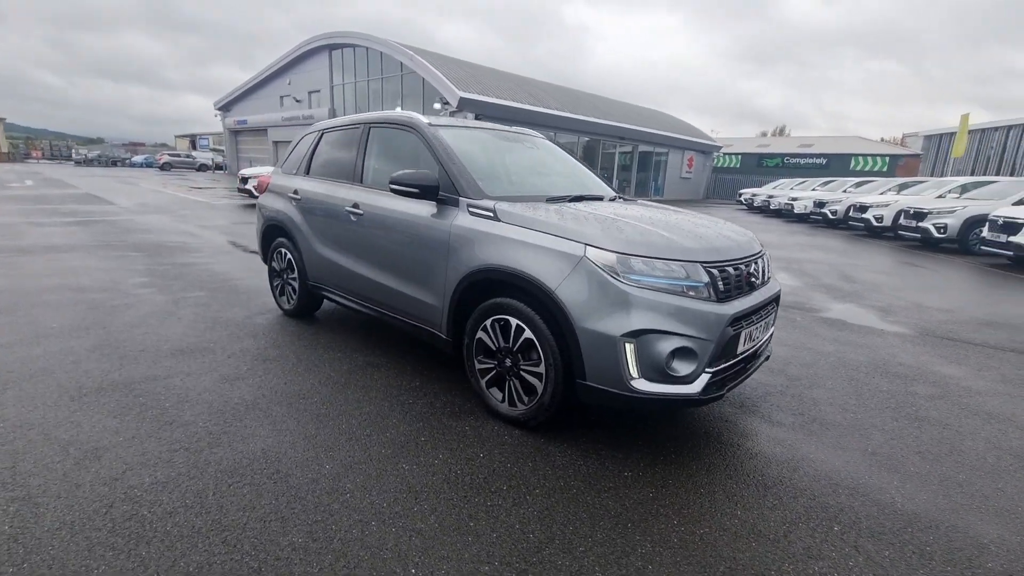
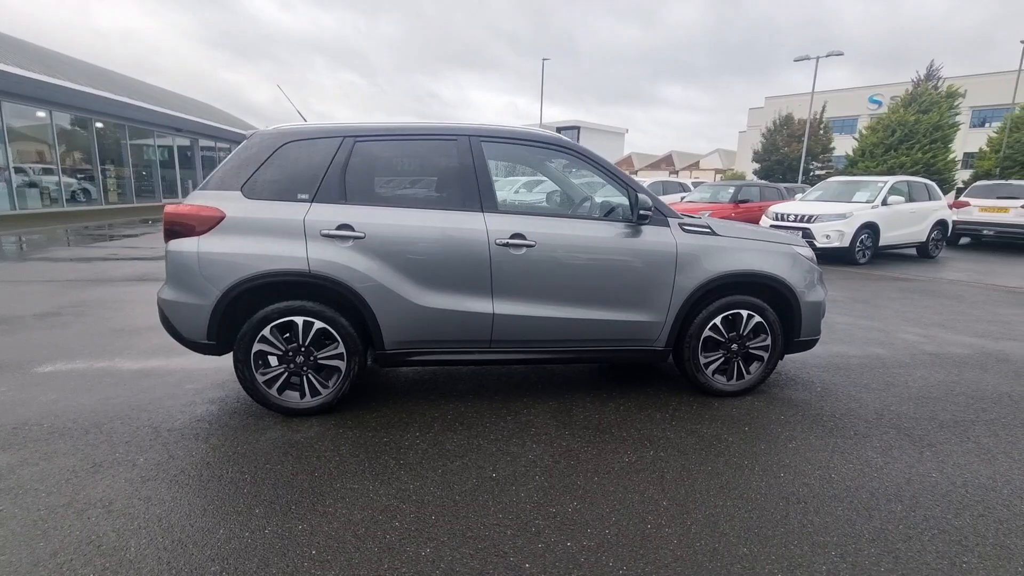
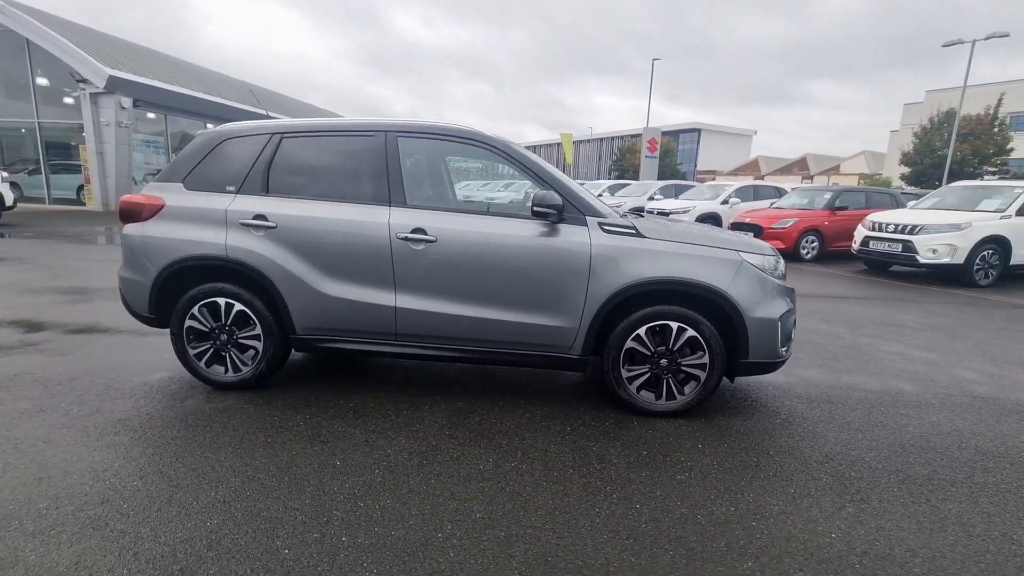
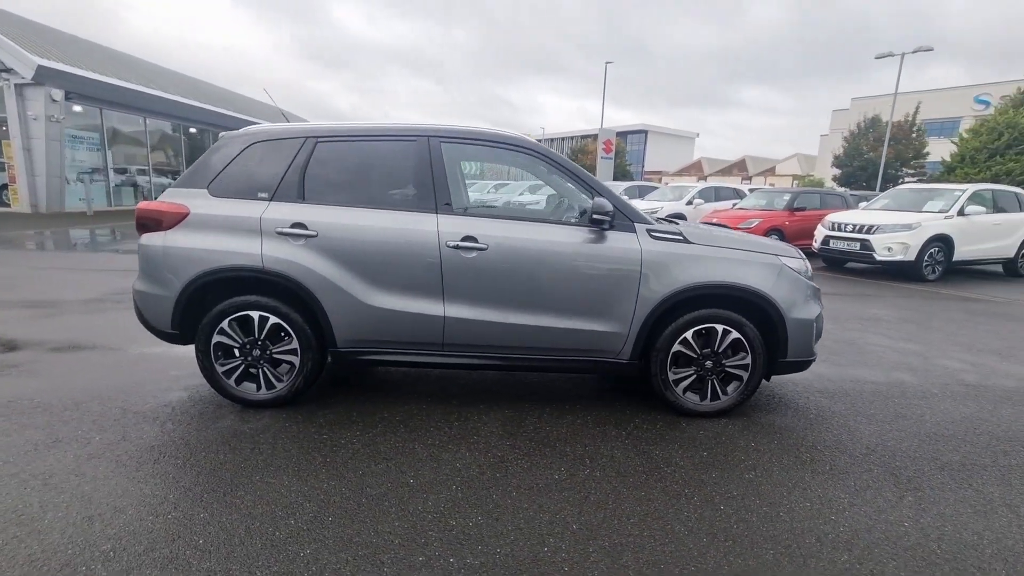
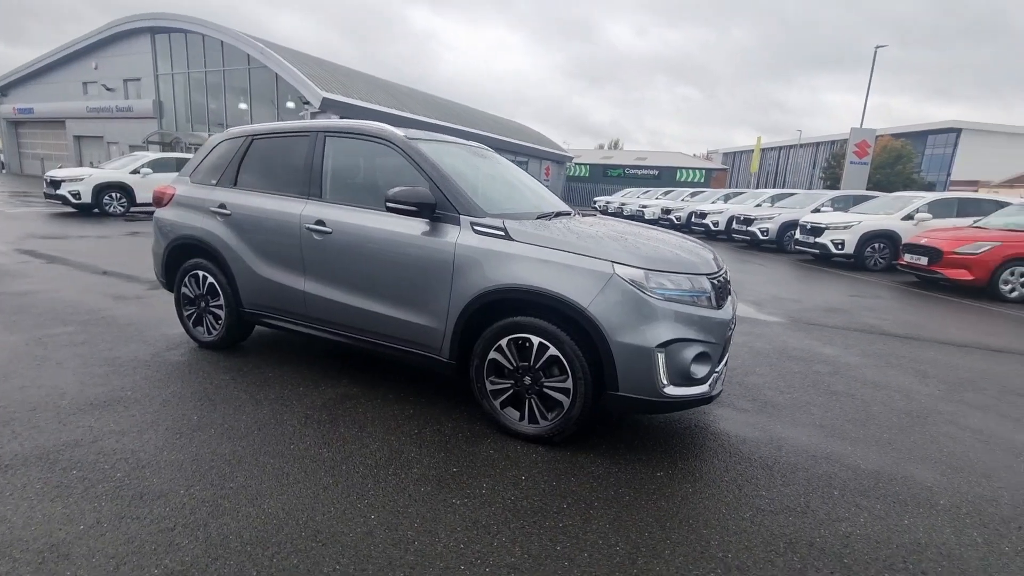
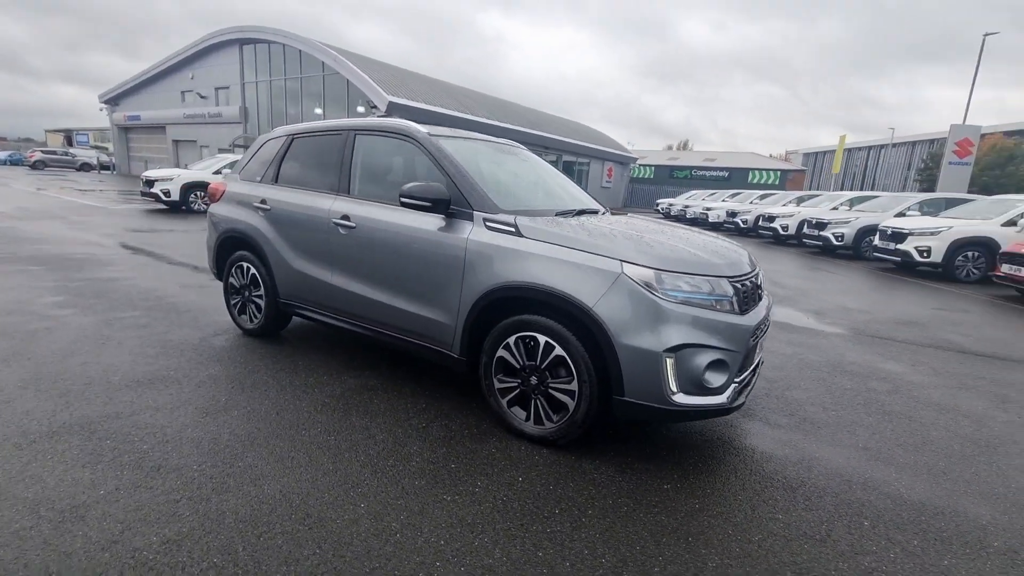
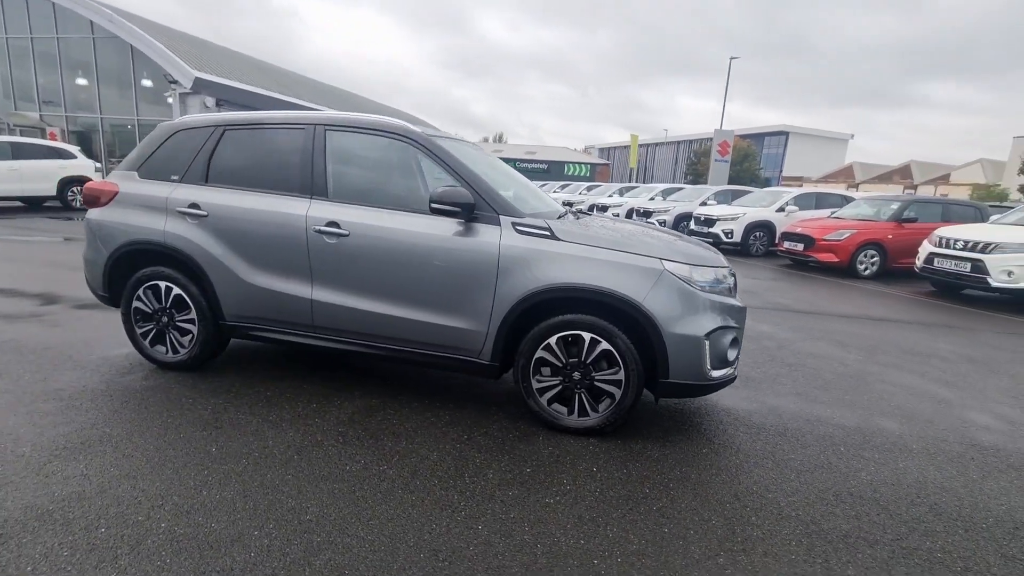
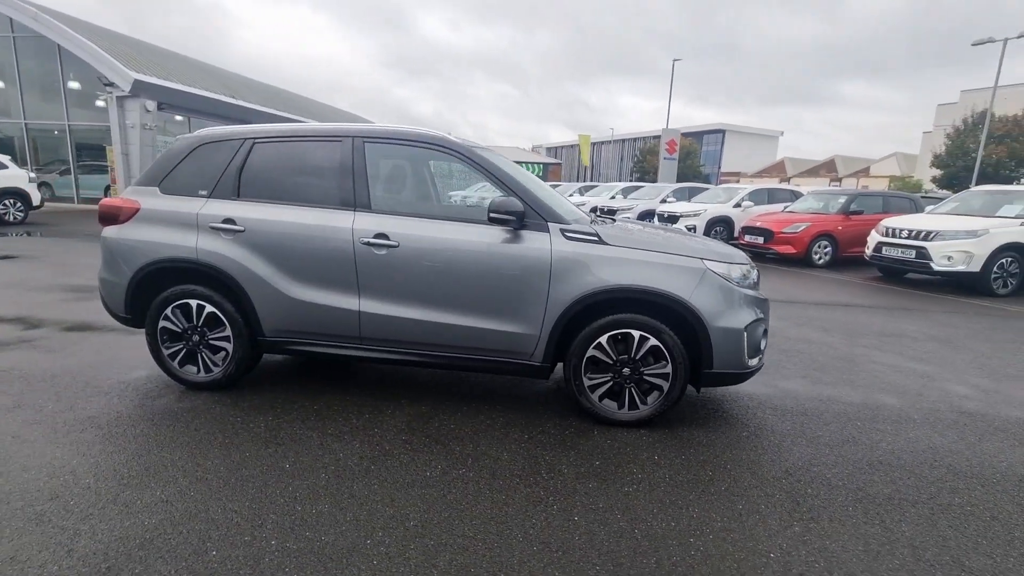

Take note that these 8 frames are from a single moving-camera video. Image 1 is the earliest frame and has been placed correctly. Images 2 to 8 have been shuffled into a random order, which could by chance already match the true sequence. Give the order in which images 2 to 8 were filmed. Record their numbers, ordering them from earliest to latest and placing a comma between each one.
6, 5, 7, 8, 3, 4, 2
